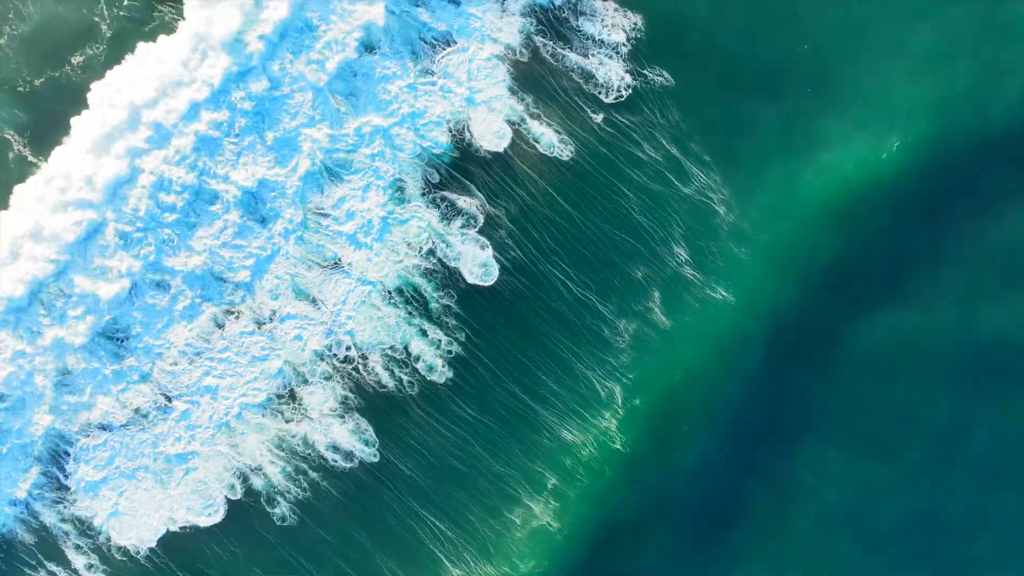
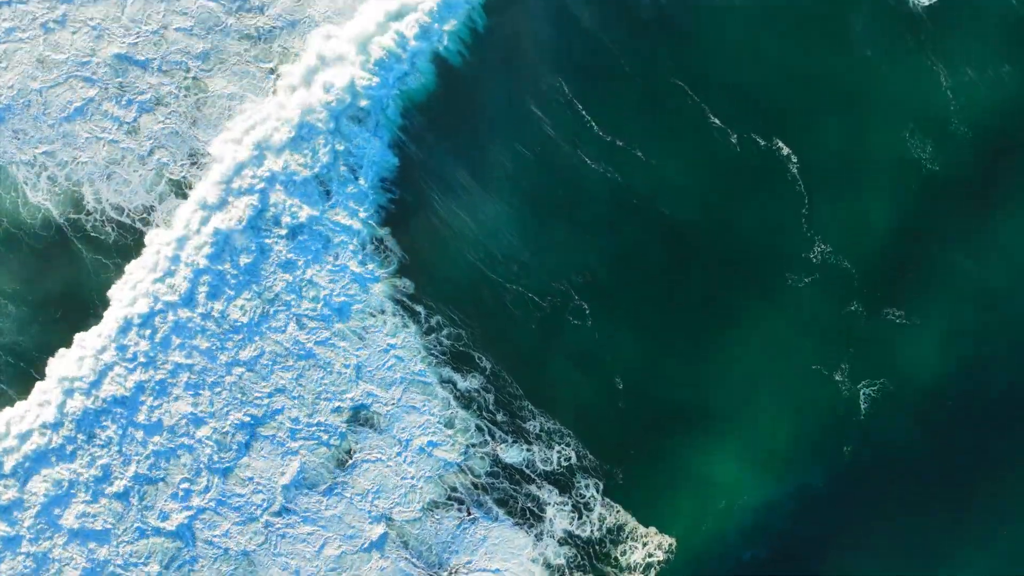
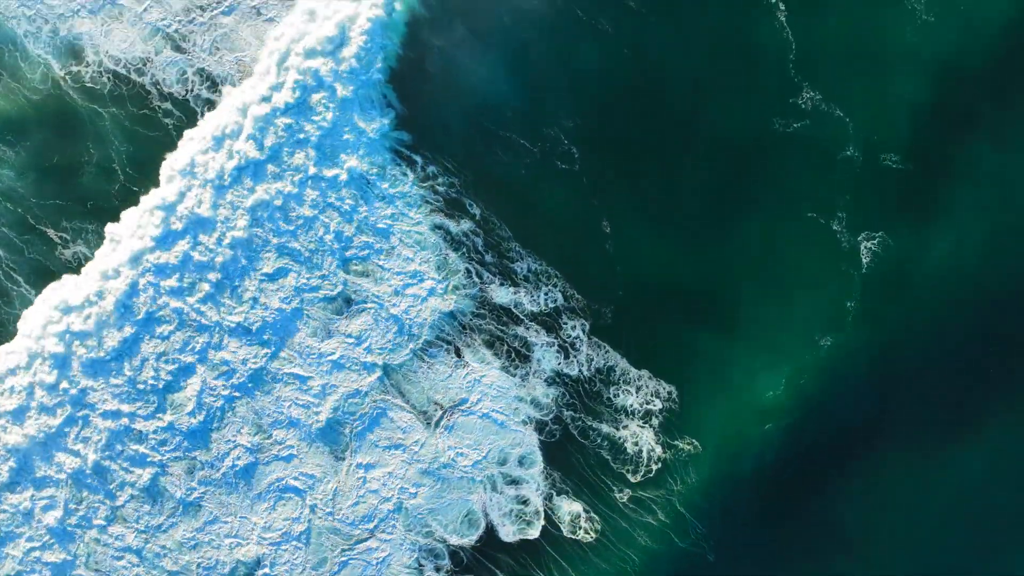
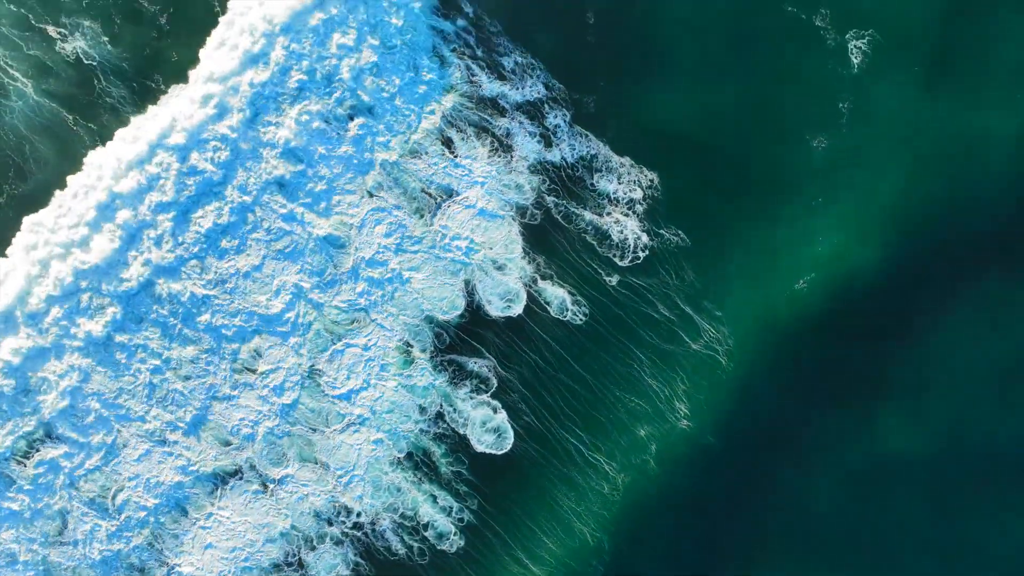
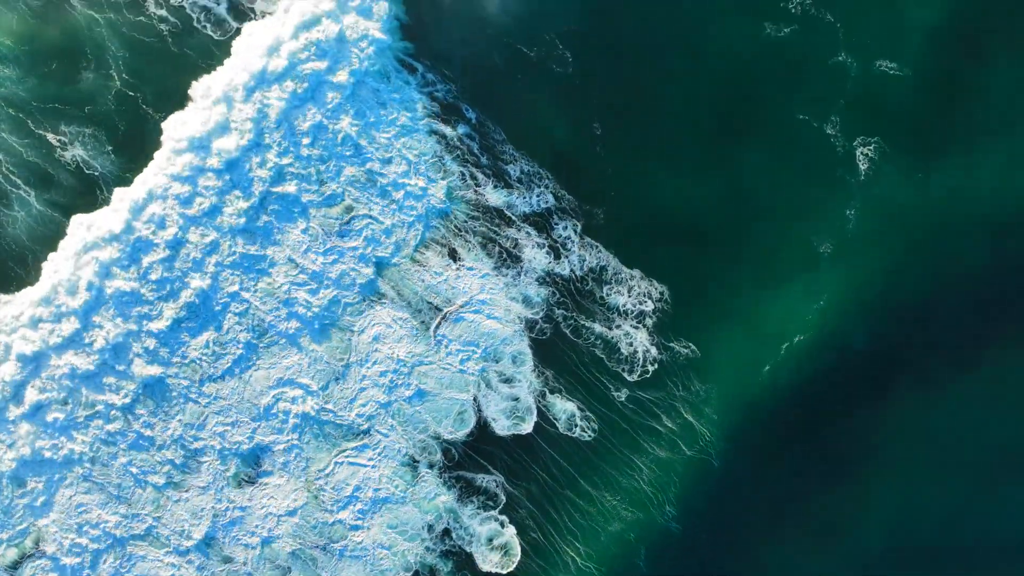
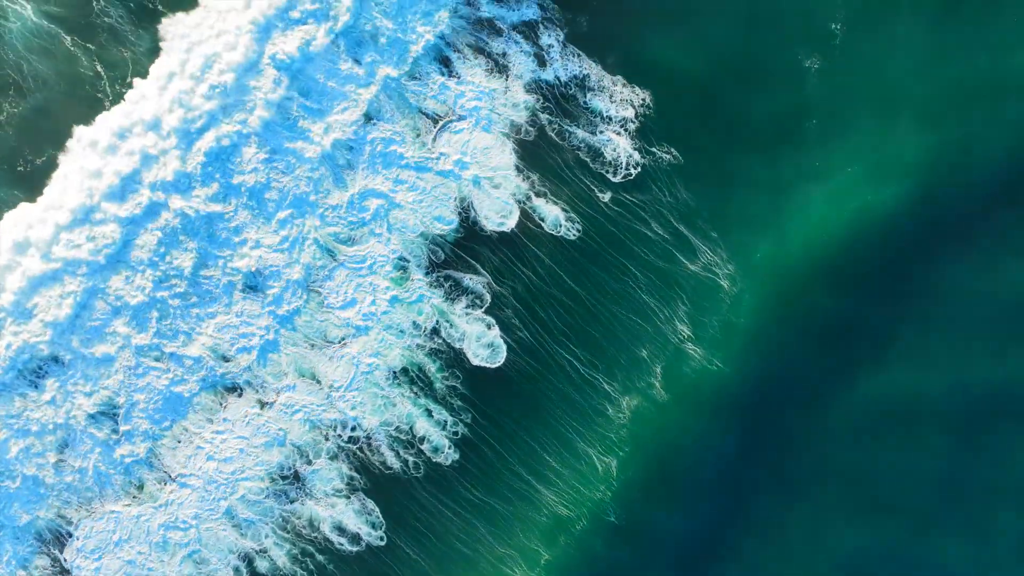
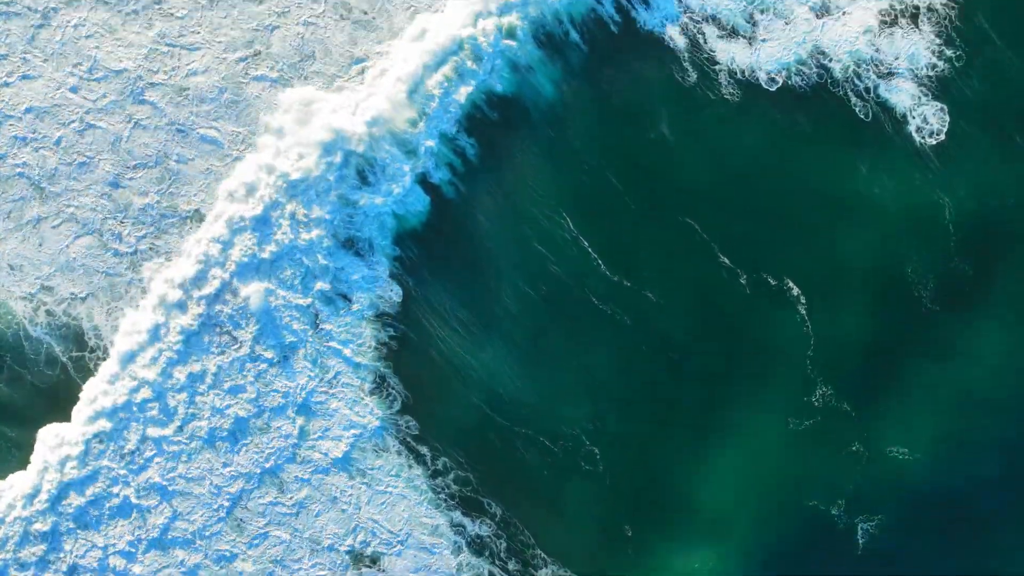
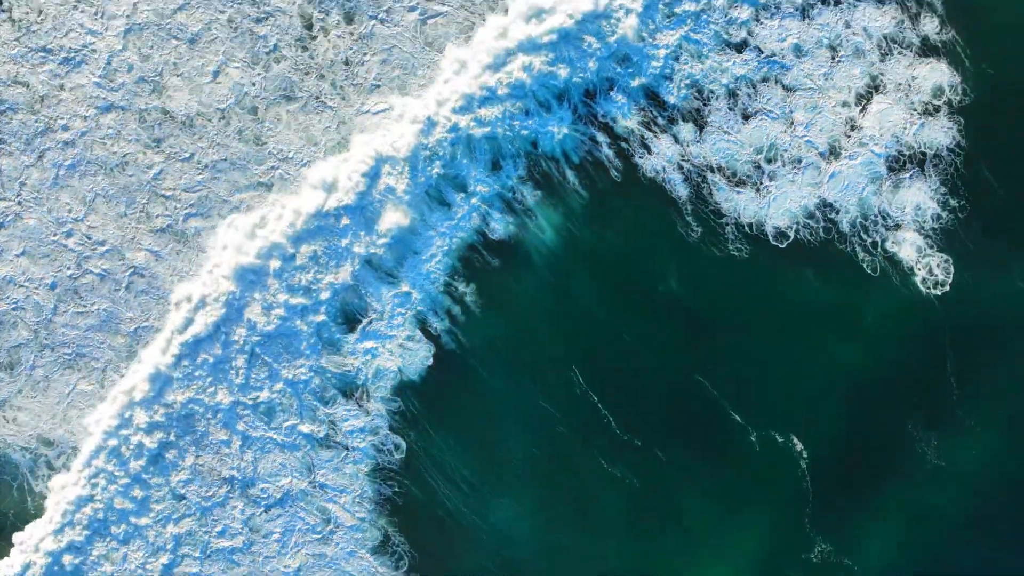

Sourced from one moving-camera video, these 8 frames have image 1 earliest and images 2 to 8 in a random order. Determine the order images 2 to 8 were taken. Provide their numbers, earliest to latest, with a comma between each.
6, 4, 5, 3, 2, 7, 8
